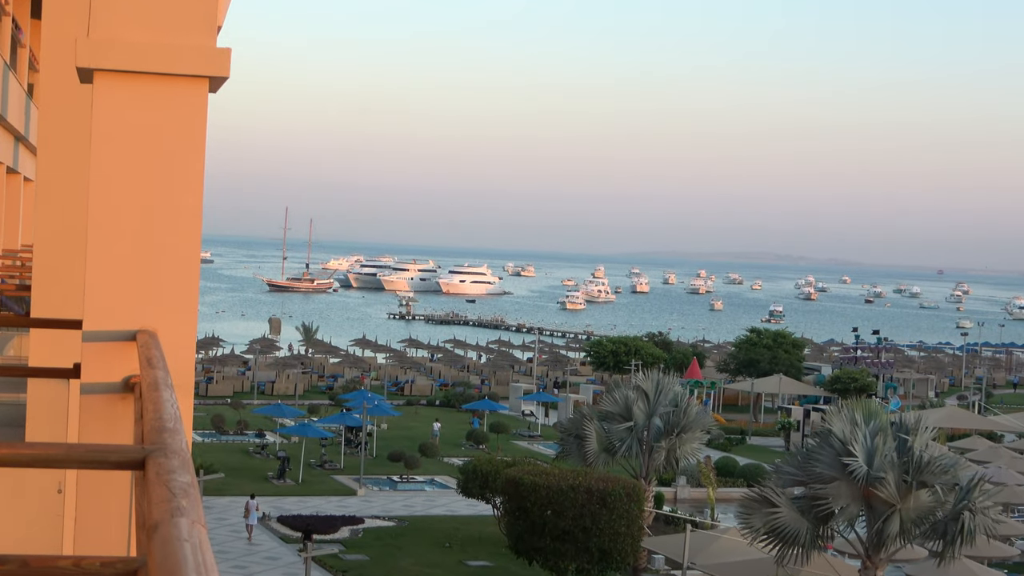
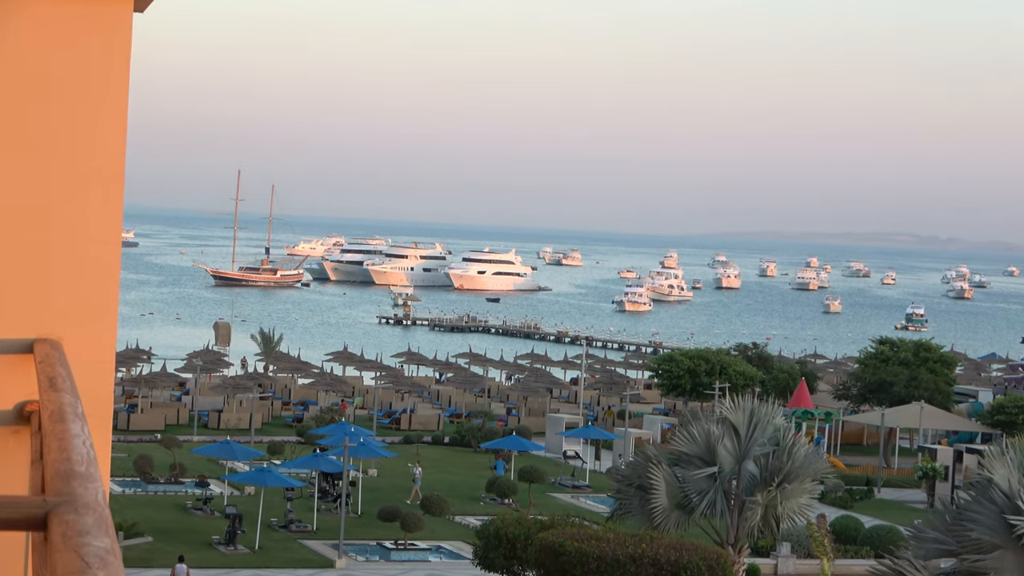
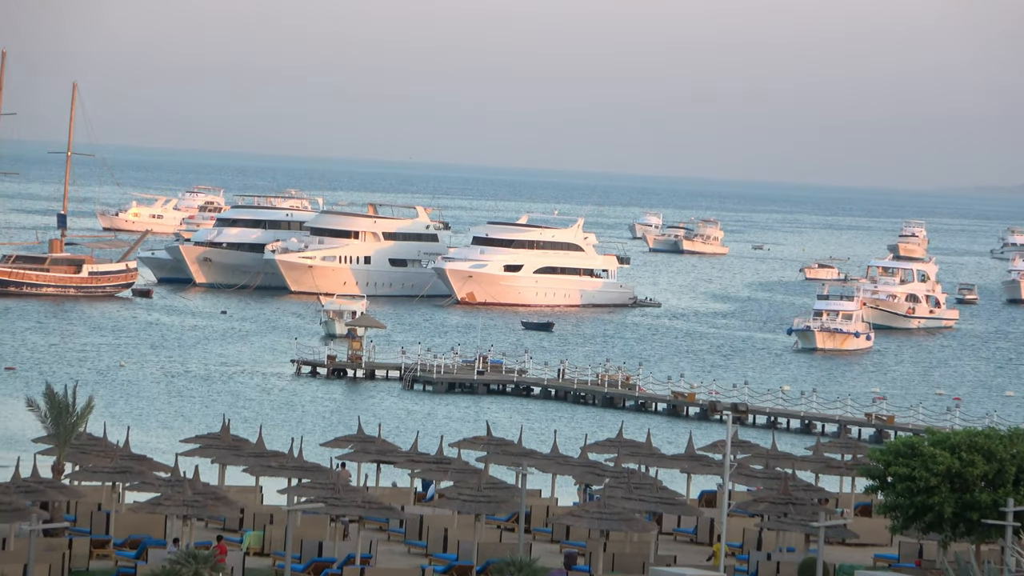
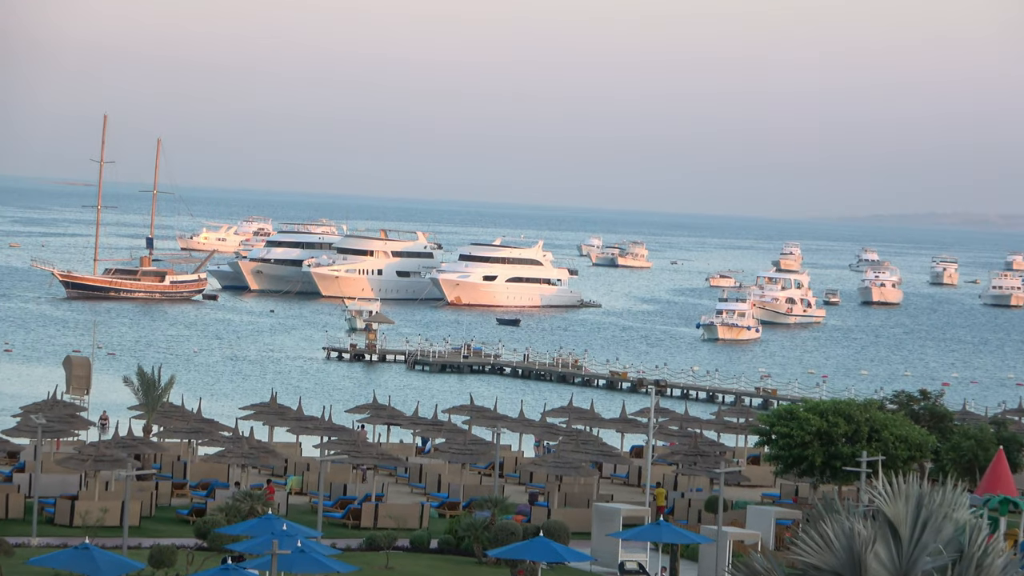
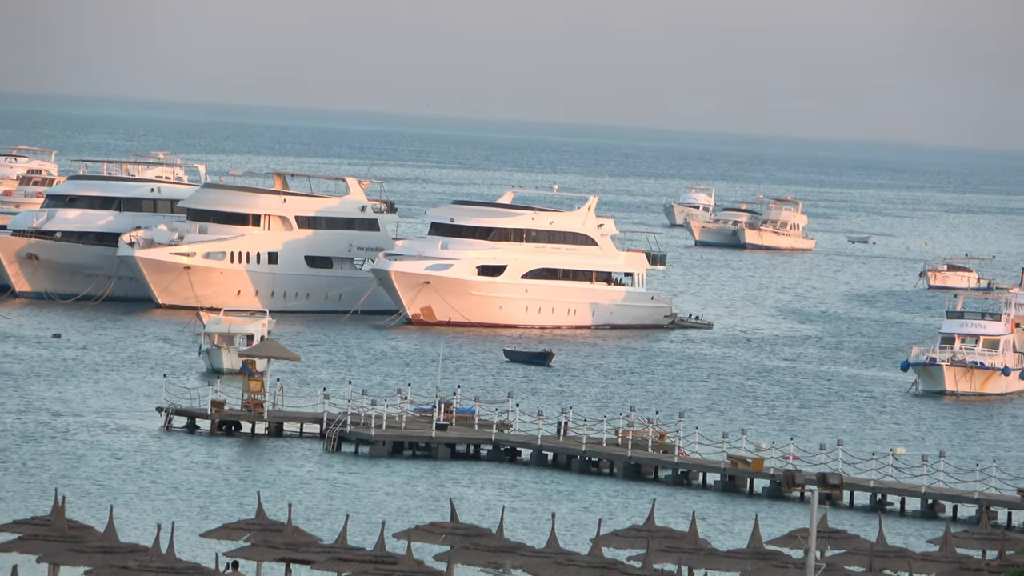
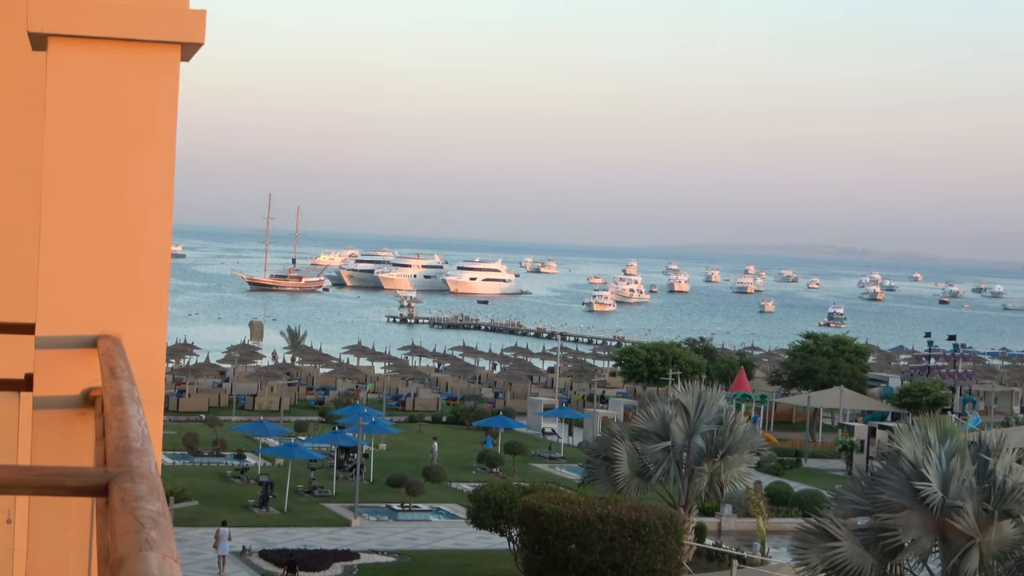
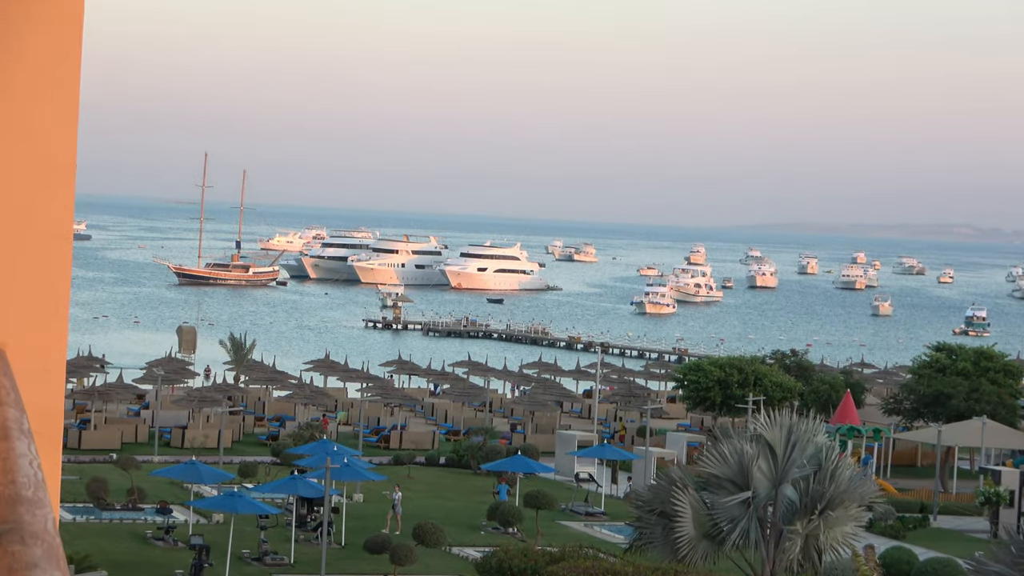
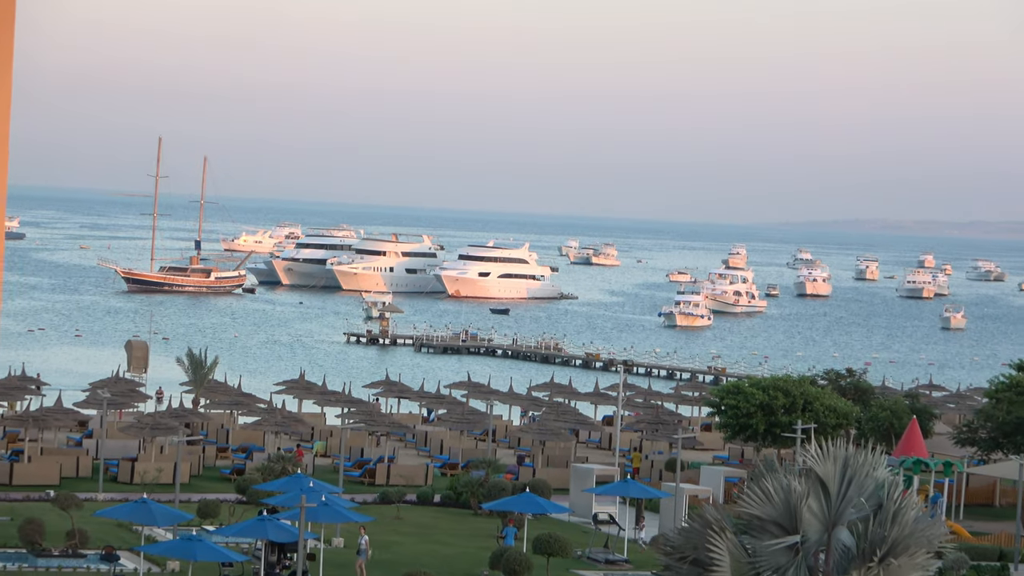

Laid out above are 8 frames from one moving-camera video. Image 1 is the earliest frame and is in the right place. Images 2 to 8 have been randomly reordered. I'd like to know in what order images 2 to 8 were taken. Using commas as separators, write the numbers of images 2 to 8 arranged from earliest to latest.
6, 2, 7, 8, 4, 3, 5
